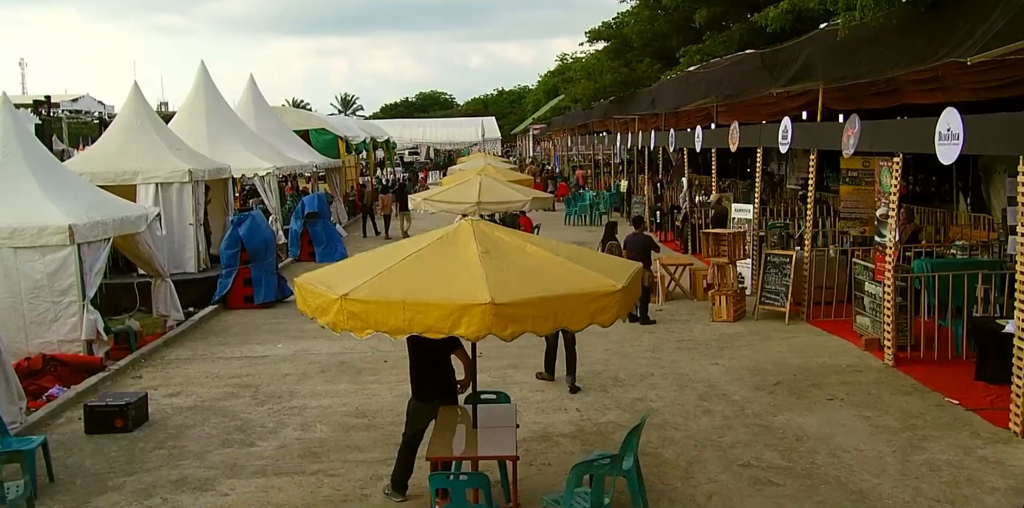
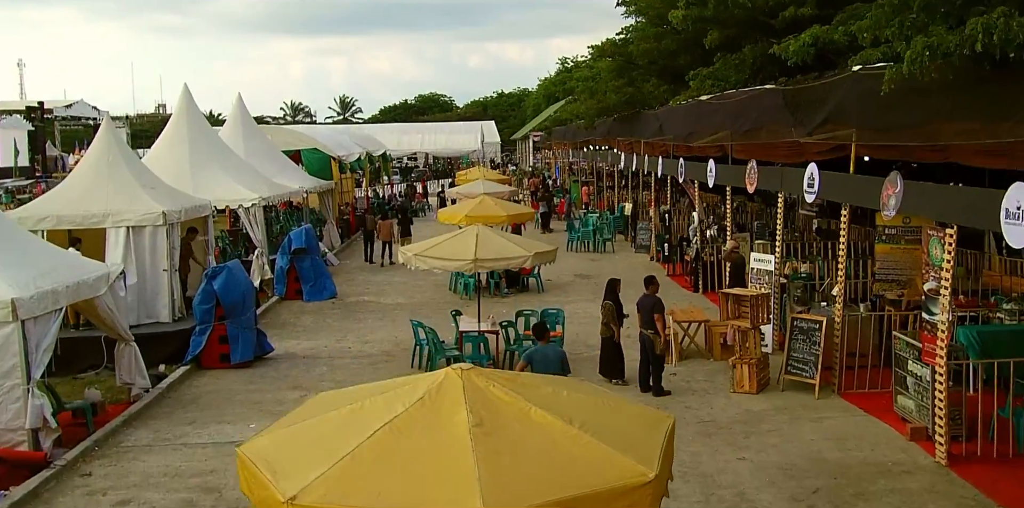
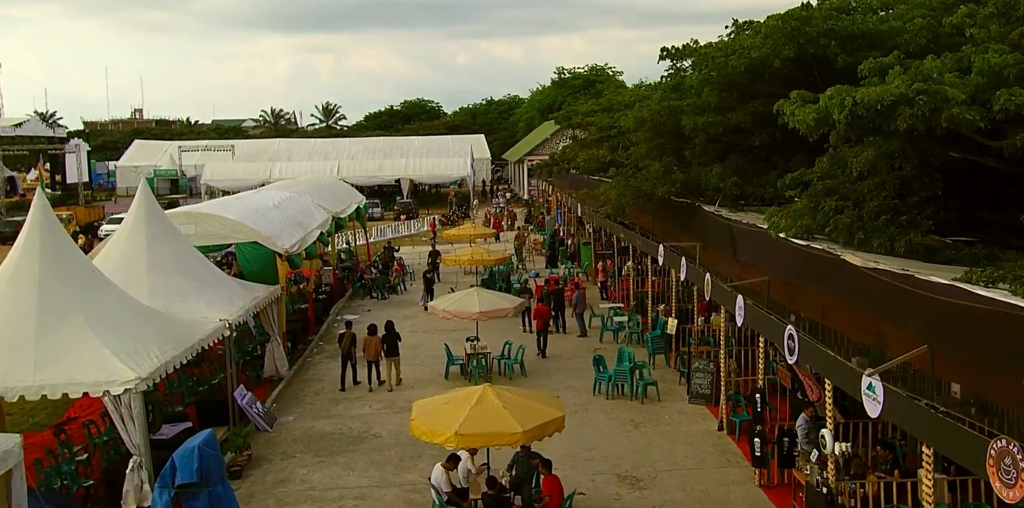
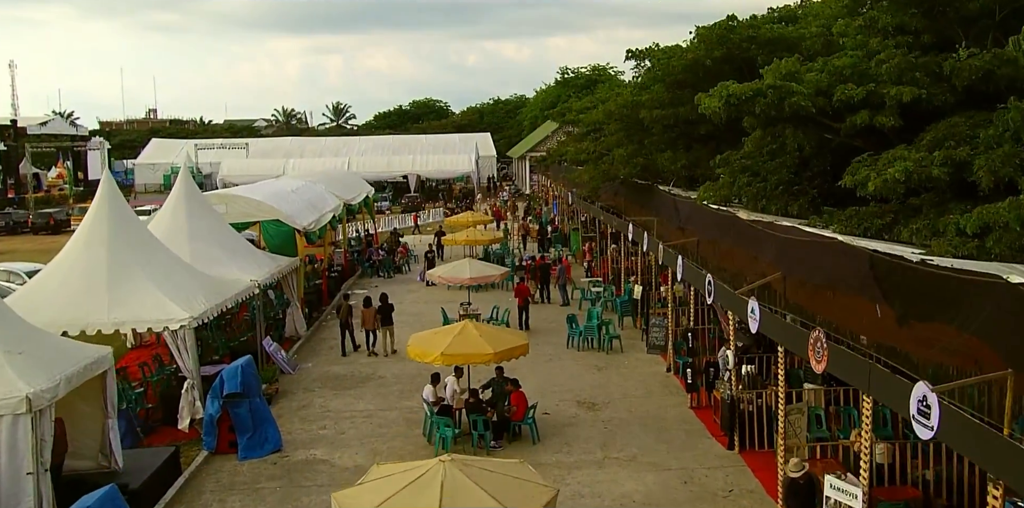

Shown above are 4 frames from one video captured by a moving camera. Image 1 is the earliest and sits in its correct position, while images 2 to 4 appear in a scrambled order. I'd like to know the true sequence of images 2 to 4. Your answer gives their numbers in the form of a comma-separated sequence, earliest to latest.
2, 4, 3
